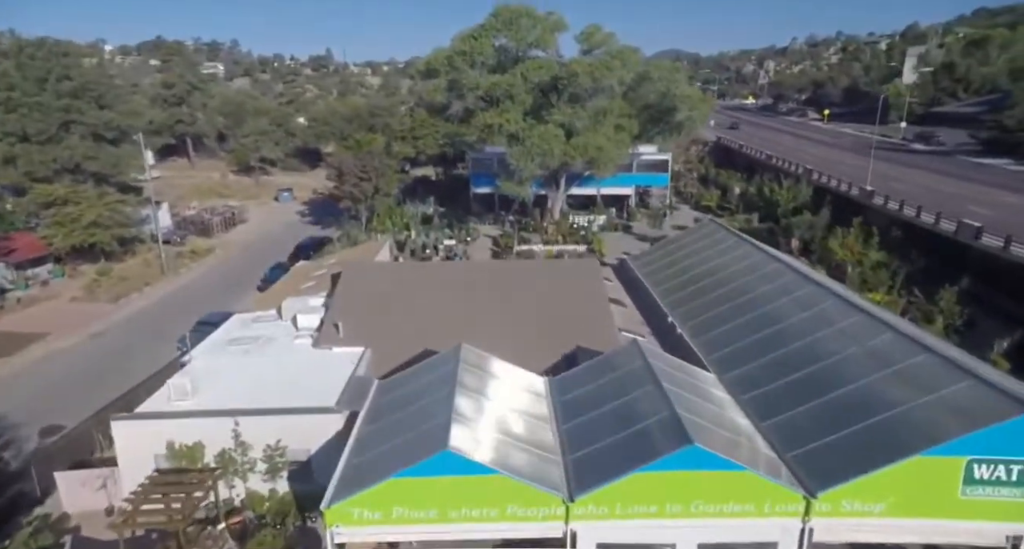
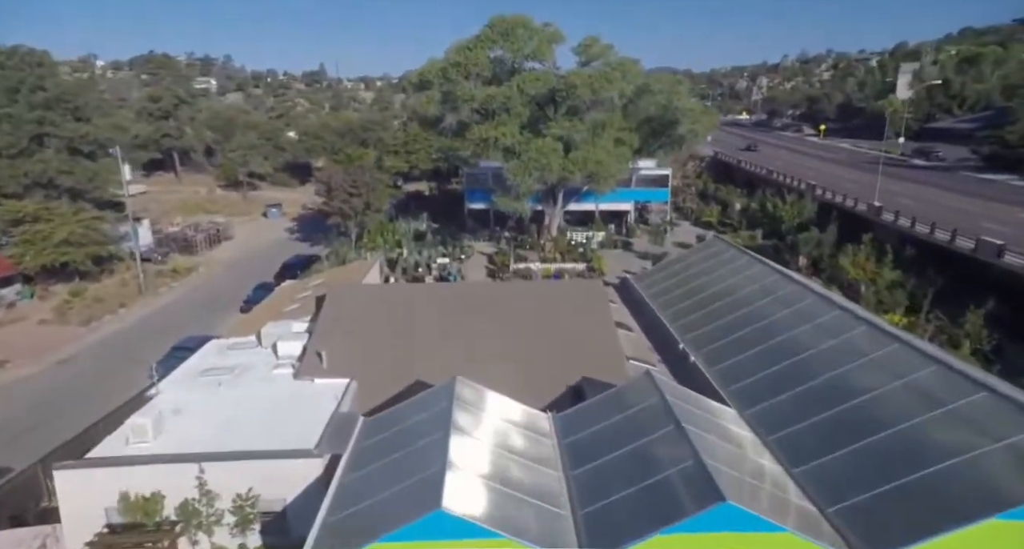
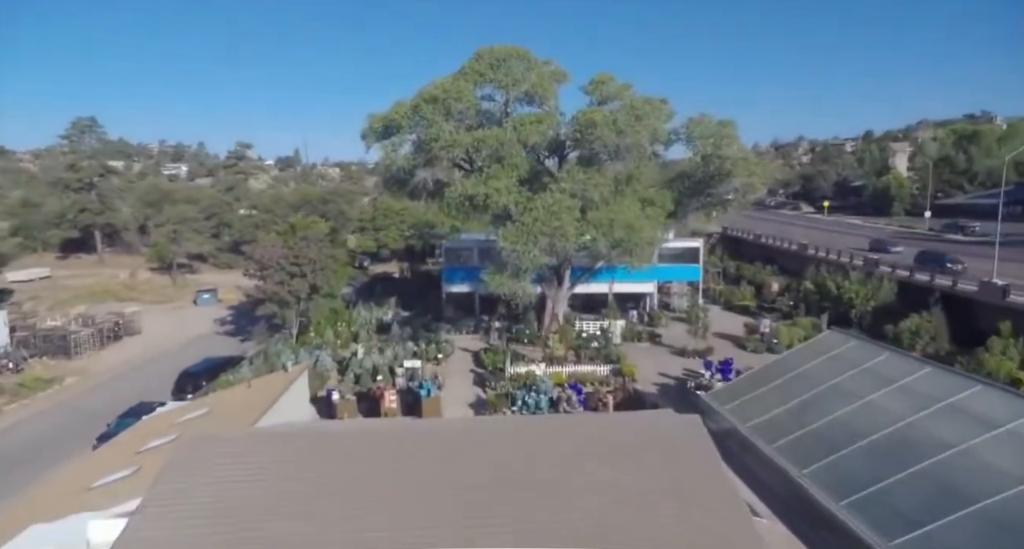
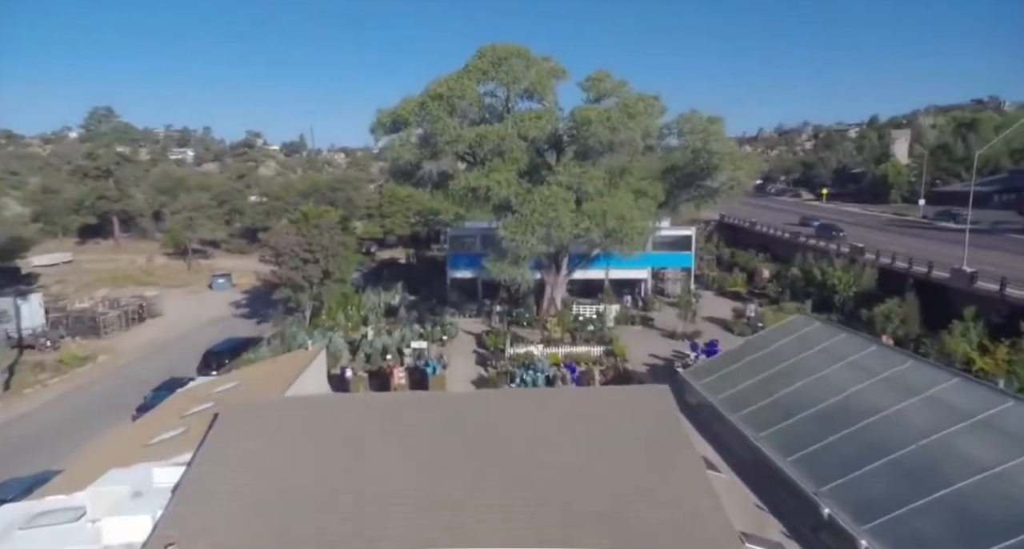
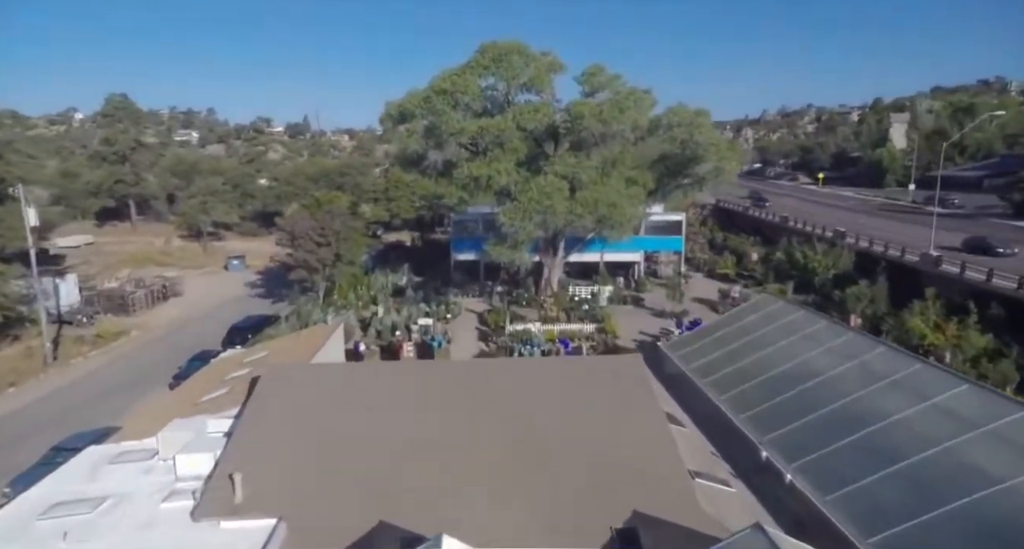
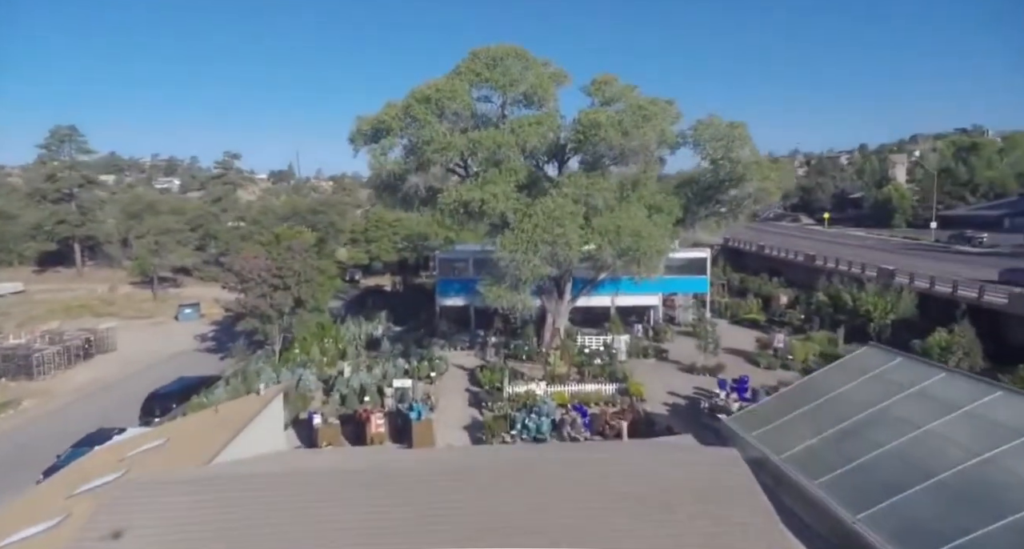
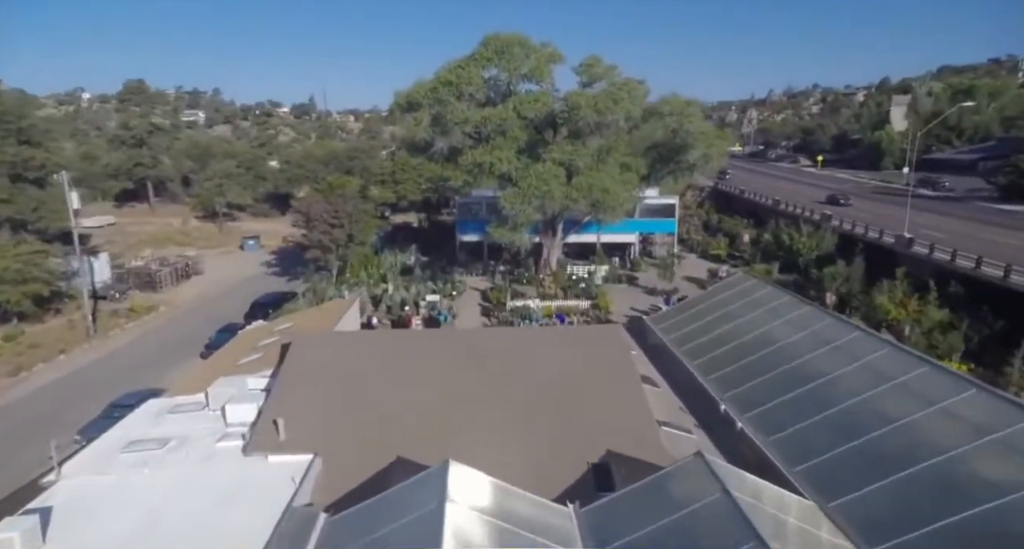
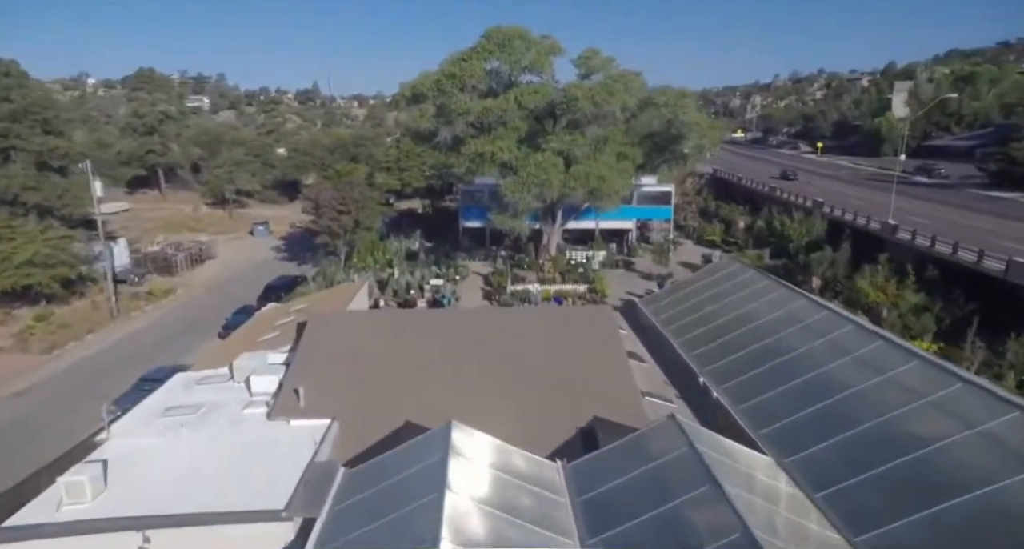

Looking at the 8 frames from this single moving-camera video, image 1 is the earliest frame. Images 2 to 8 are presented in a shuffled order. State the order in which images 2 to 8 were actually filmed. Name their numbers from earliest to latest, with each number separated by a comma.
2, 8, 7, 5, 4, 3, 6
